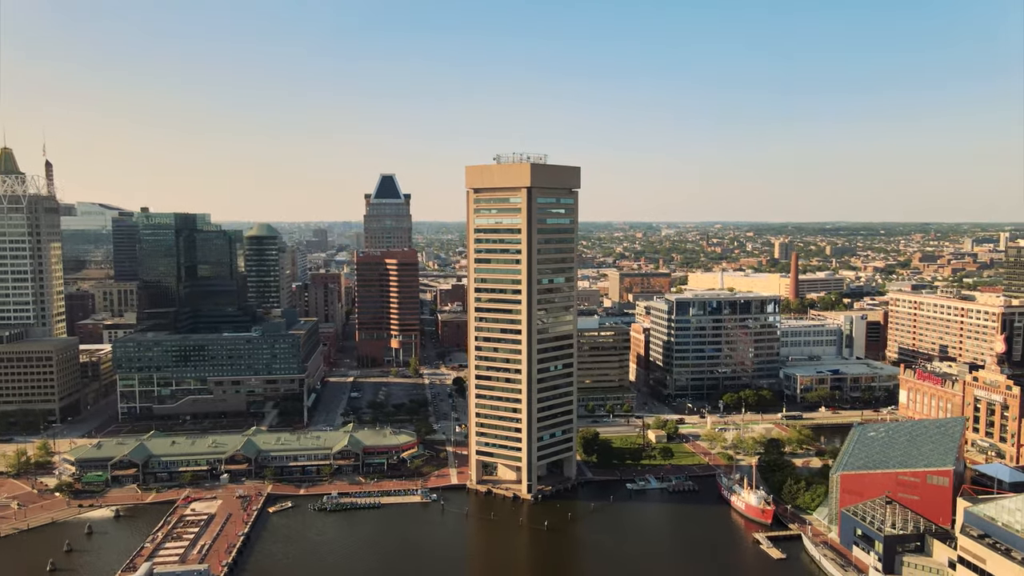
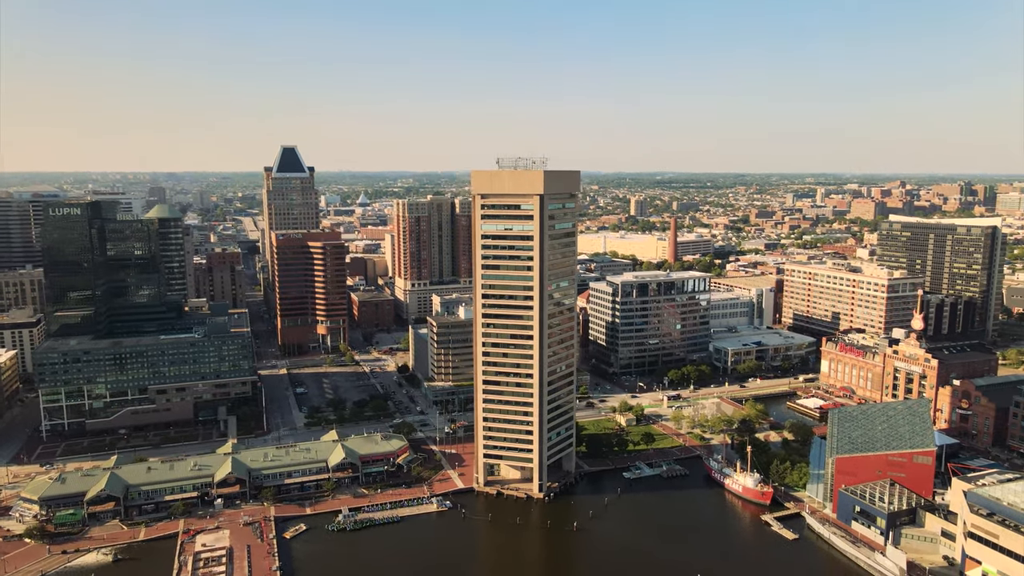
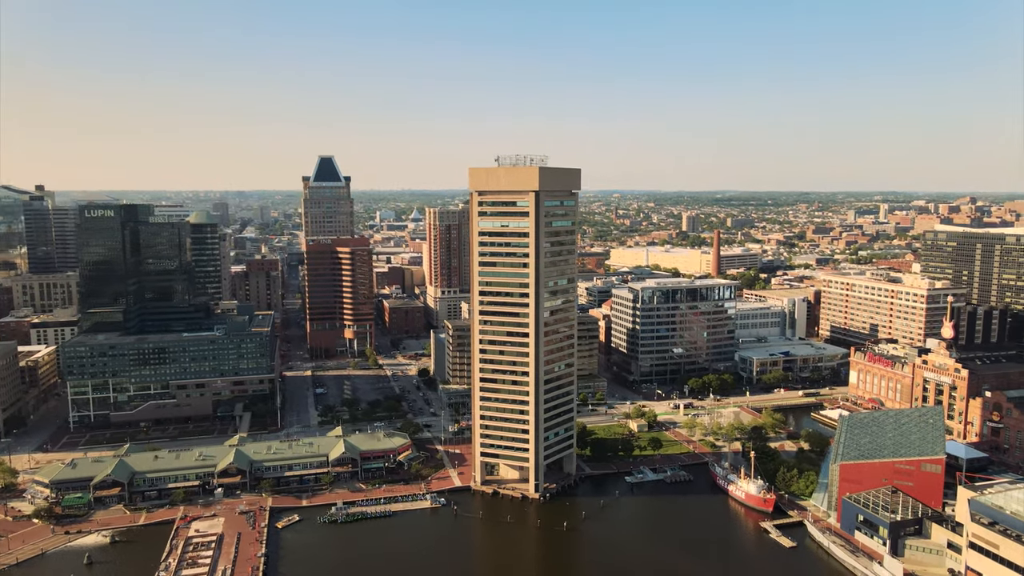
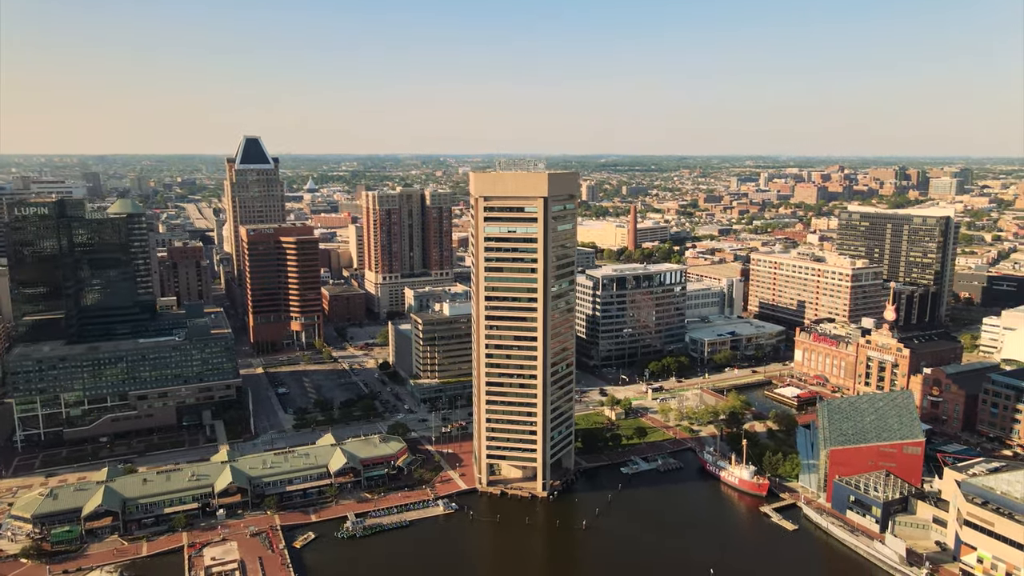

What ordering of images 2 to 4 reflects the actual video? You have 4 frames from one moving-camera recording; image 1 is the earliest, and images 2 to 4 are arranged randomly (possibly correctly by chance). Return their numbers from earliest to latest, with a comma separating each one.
3, 2, 4
